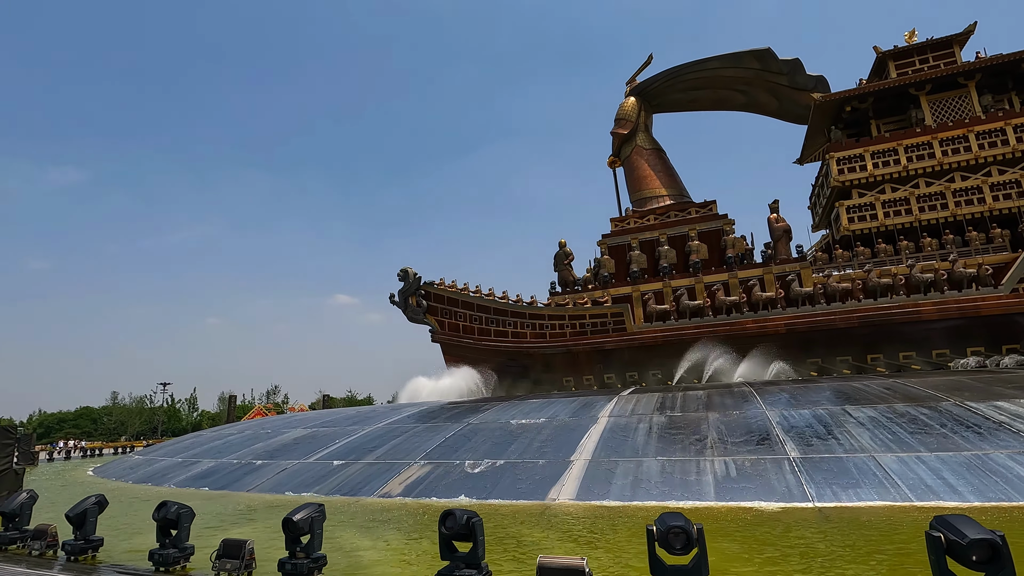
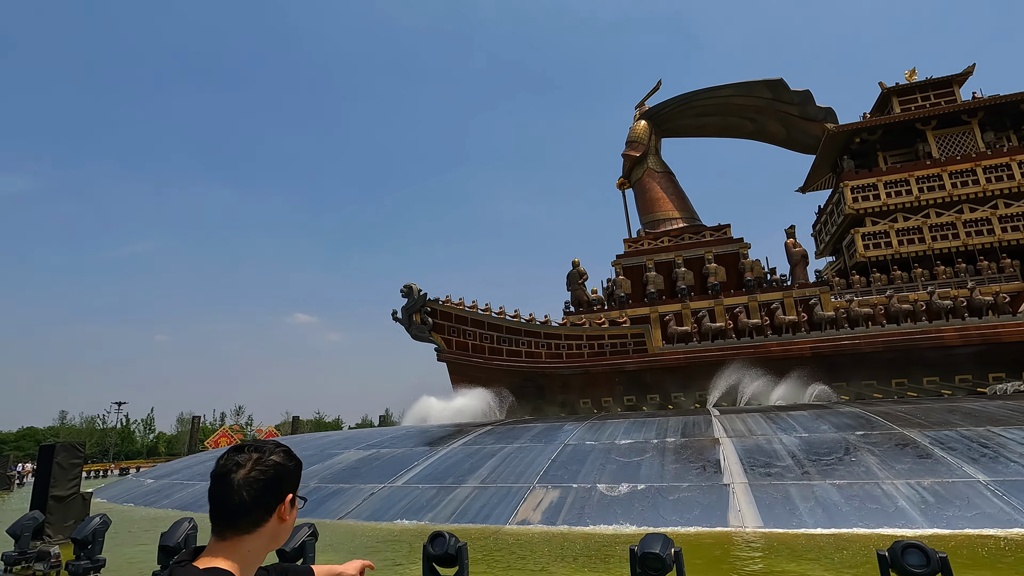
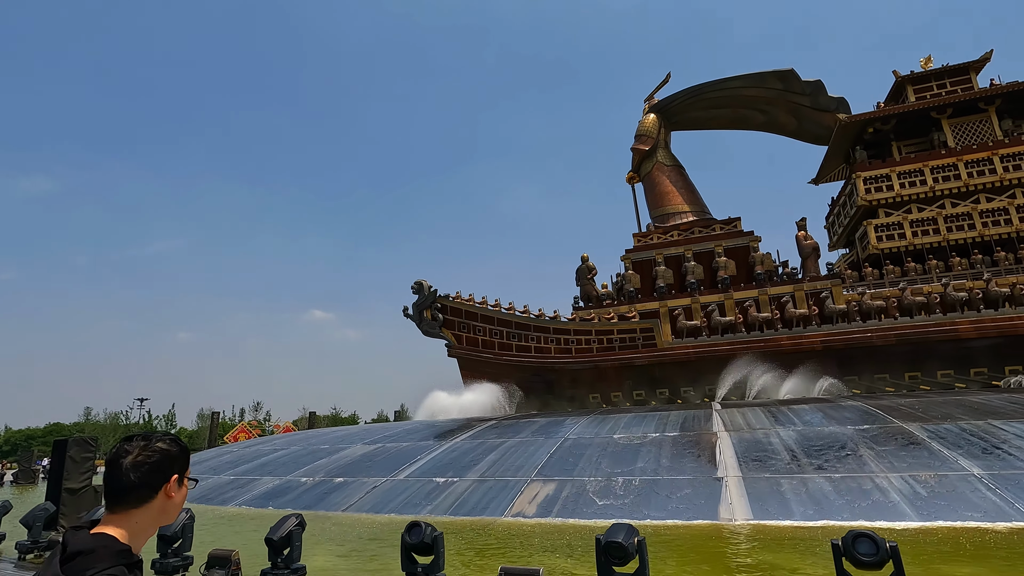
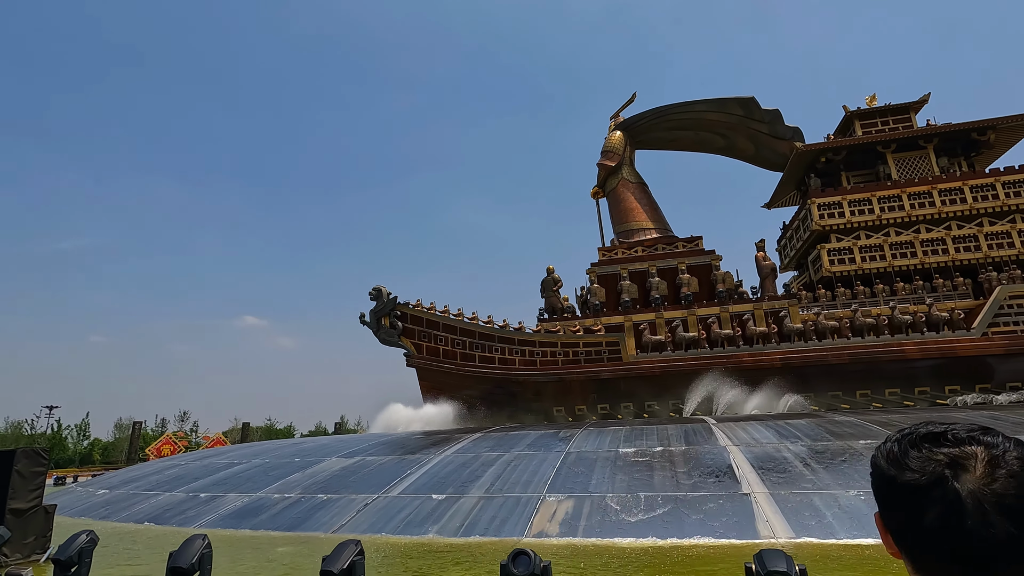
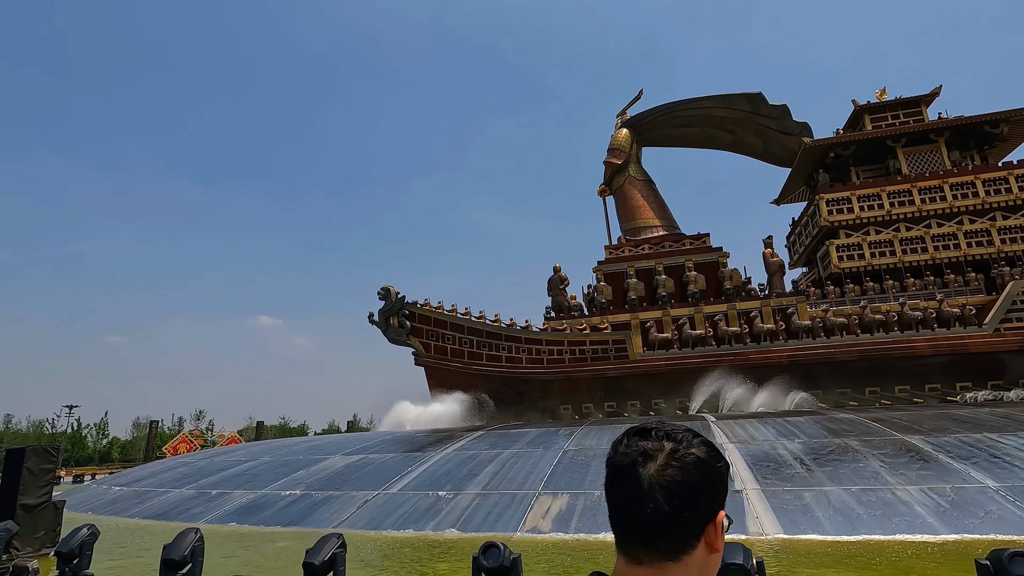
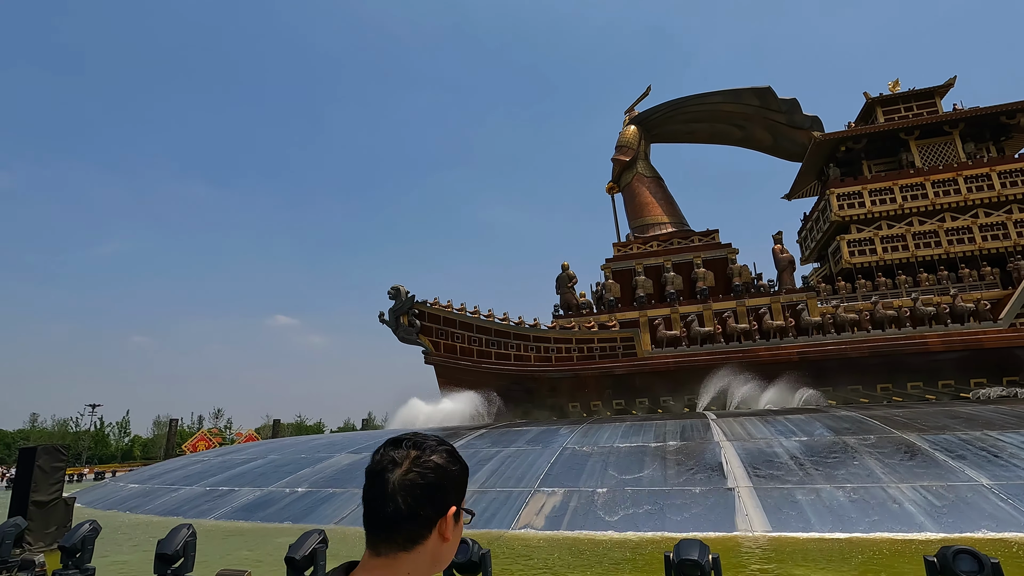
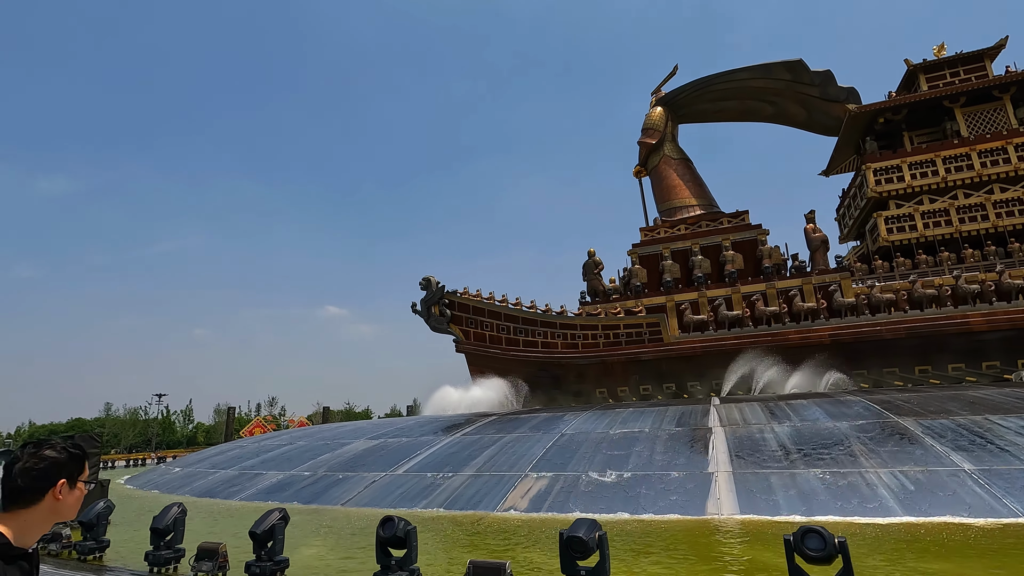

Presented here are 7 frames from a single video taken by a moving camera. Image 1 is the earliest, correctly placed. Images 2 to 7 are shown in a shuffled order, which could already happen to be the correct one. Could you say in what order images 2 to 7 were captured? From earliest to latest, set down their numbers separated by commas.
7, 3, 2, 6, 5, 4
